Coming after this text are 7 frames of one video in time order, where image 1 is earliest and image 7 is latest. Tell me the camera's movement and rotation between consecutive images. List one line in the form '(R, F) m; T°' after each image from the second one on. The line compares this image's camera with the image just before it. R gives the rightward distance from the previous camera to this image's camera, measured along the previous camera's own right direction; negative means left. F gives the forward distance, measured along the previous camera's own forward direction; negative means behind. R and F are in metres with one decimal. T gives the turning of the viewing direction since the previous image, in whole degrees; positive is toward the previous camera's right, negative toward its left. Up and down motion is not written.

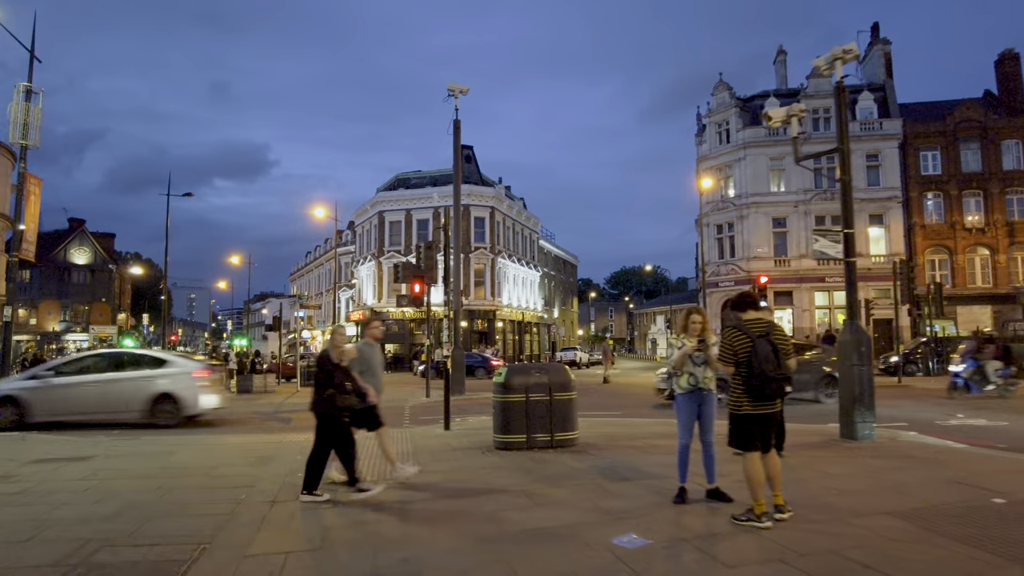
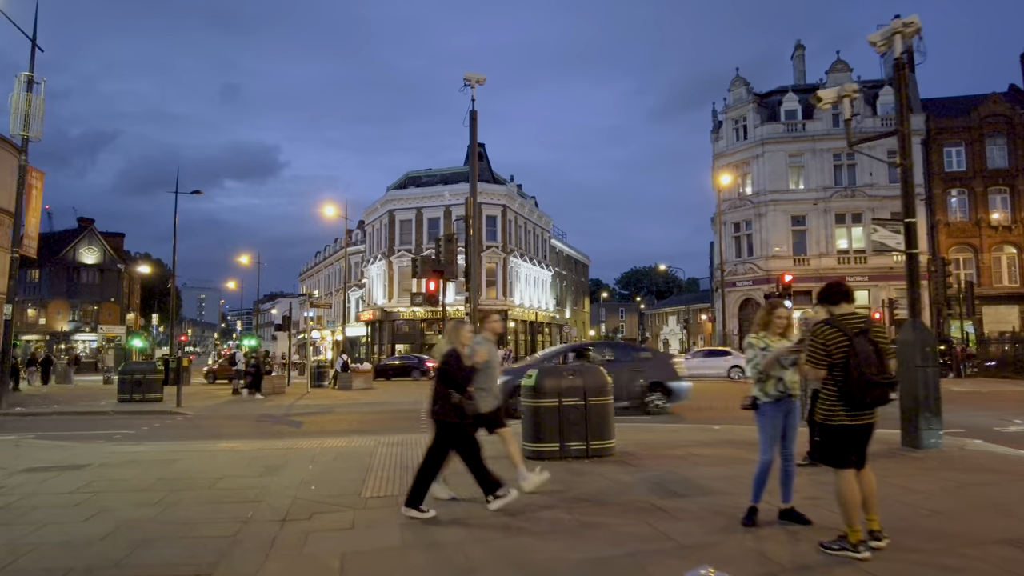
(-0.3, +0.9) m; -1°
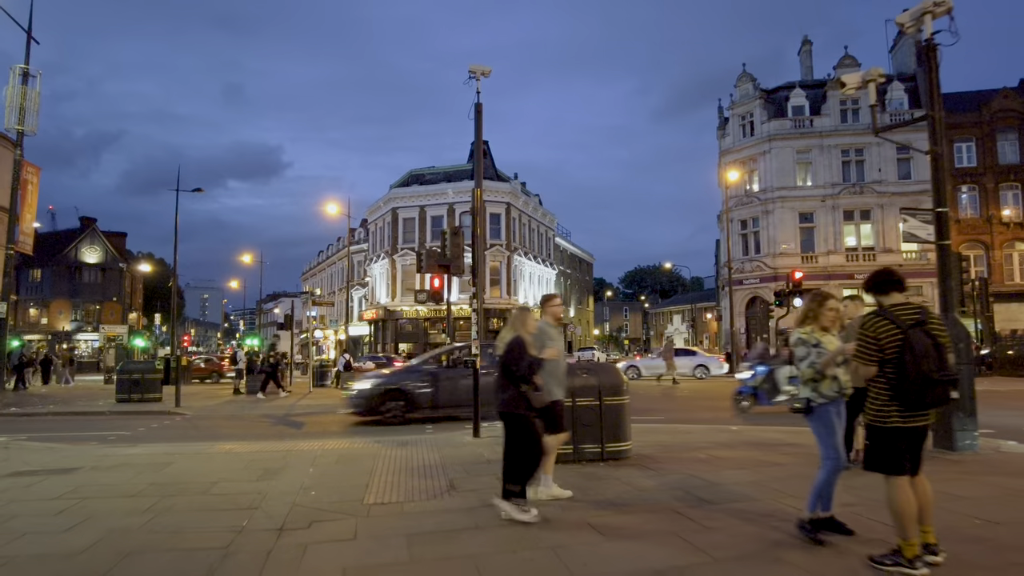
(-0.1, +0.5) m; 0°
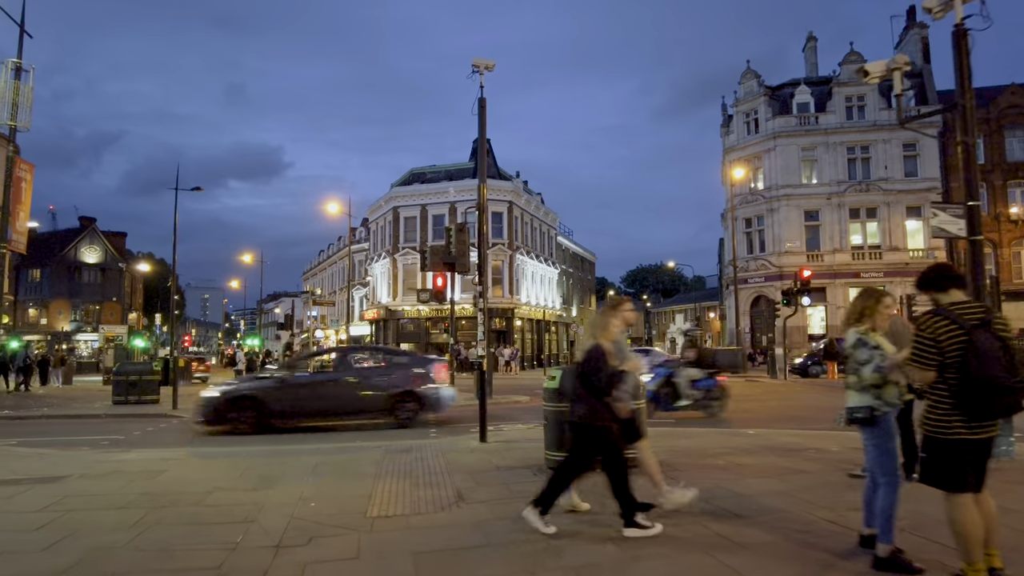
(-0.1, +0.4) m; 0°
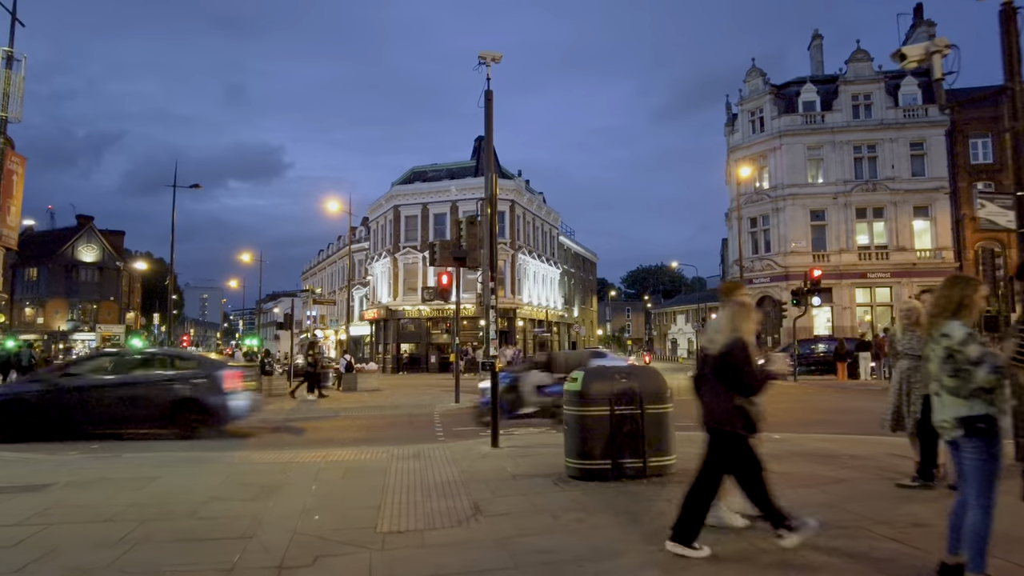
(-0.2, +0.6) m; 0°
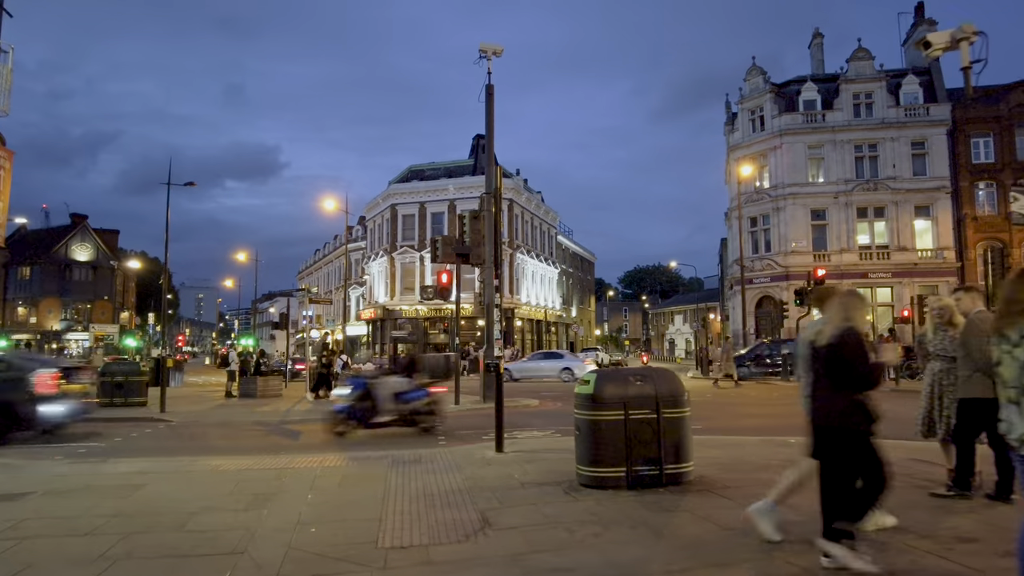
(-0.1, +0.4) m; 0°
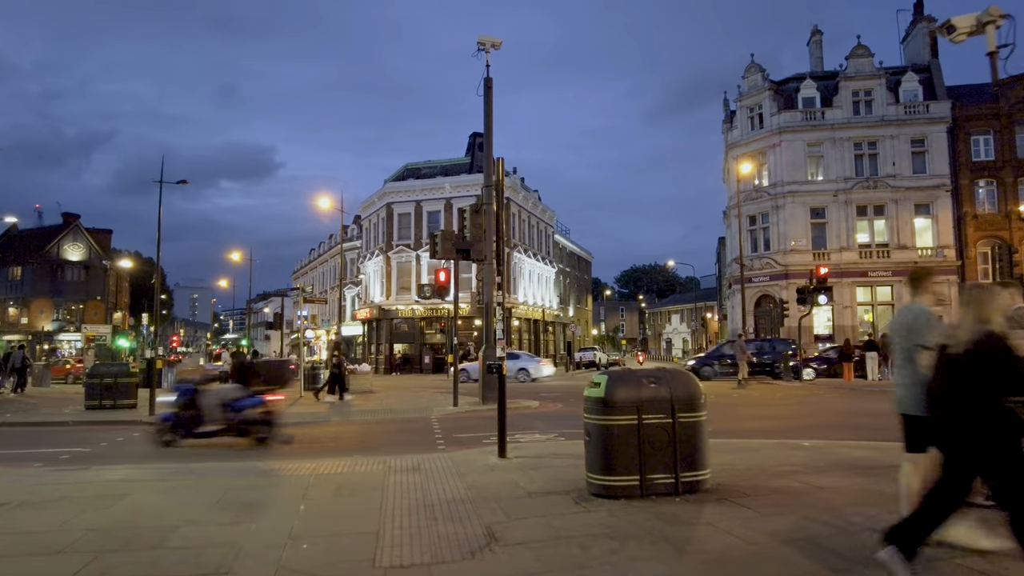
(-0.1, +0.4) m; 0°
